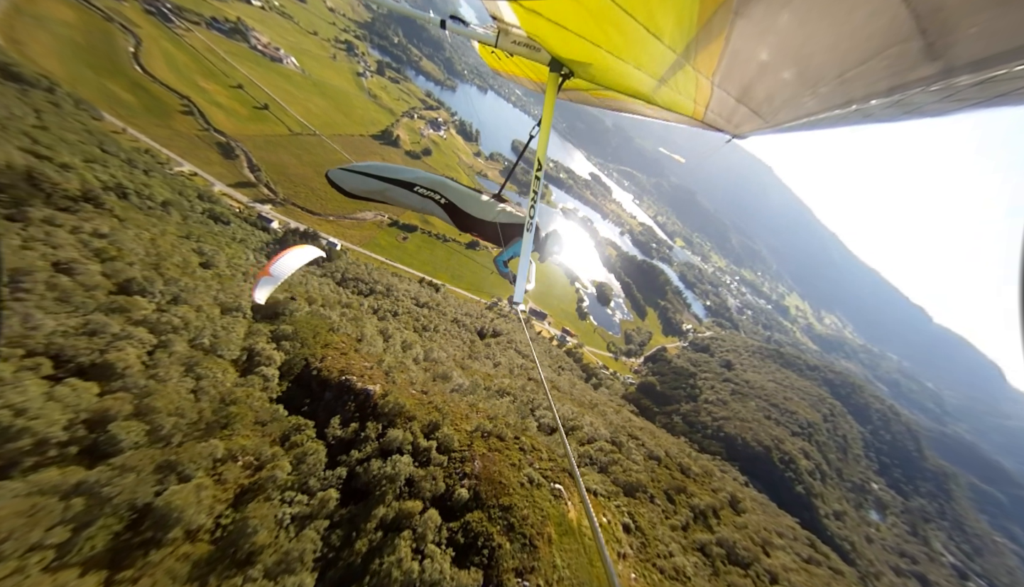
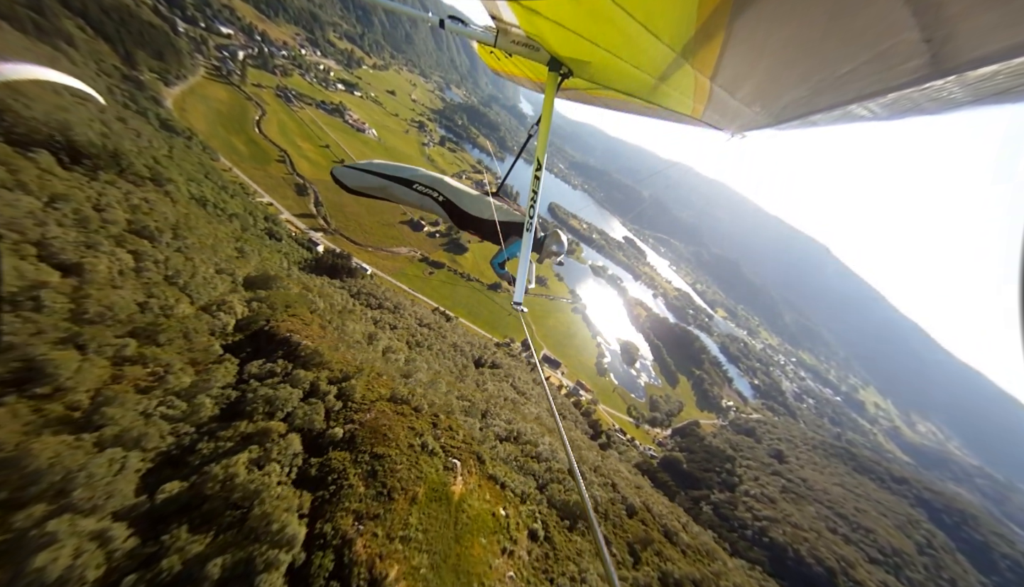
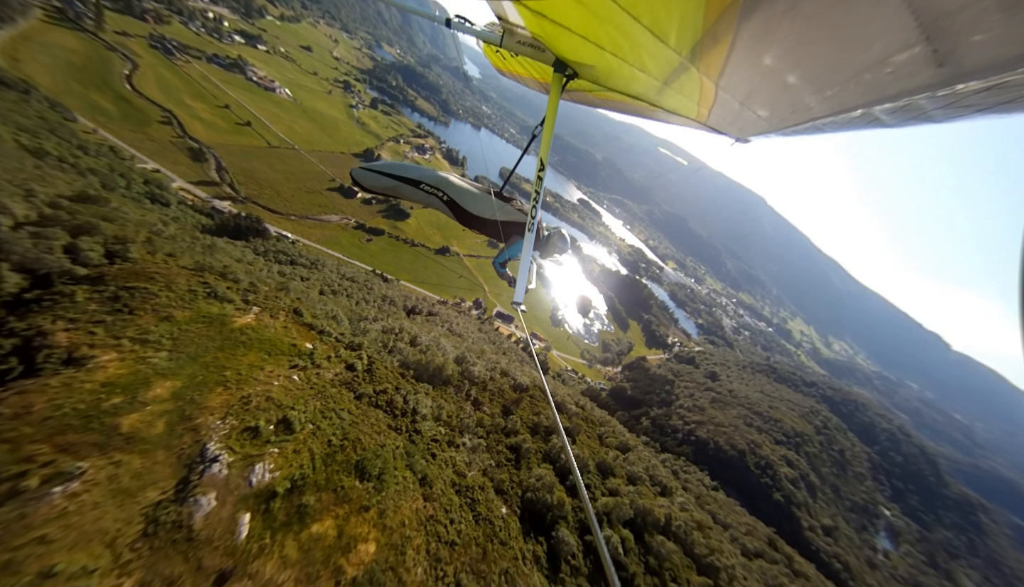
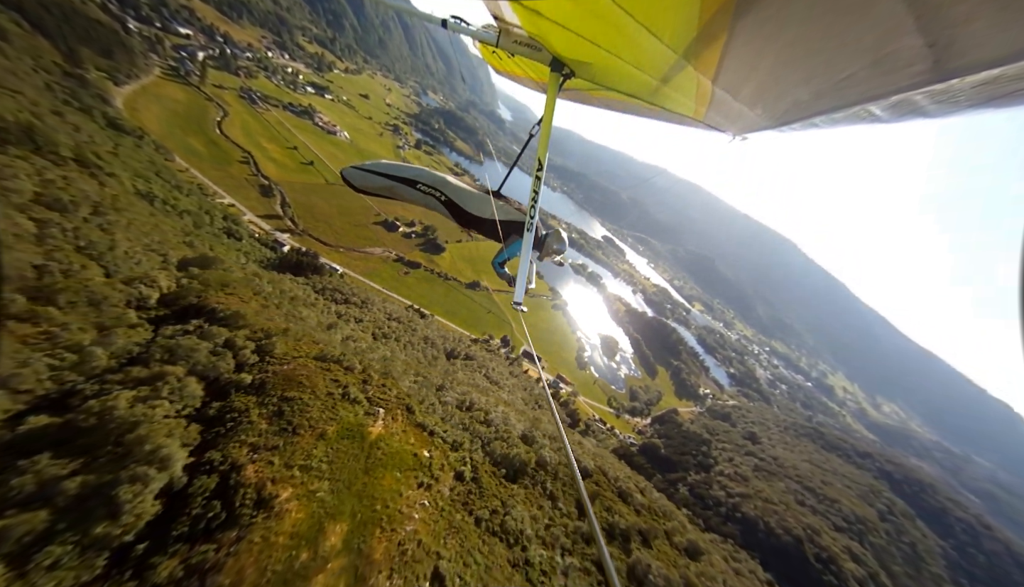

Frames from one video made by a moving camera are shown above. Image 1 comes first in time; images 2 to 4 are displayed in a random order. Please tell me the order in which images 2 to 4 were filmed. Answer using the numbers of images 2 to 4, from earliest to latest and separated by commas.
2, 4, 3
